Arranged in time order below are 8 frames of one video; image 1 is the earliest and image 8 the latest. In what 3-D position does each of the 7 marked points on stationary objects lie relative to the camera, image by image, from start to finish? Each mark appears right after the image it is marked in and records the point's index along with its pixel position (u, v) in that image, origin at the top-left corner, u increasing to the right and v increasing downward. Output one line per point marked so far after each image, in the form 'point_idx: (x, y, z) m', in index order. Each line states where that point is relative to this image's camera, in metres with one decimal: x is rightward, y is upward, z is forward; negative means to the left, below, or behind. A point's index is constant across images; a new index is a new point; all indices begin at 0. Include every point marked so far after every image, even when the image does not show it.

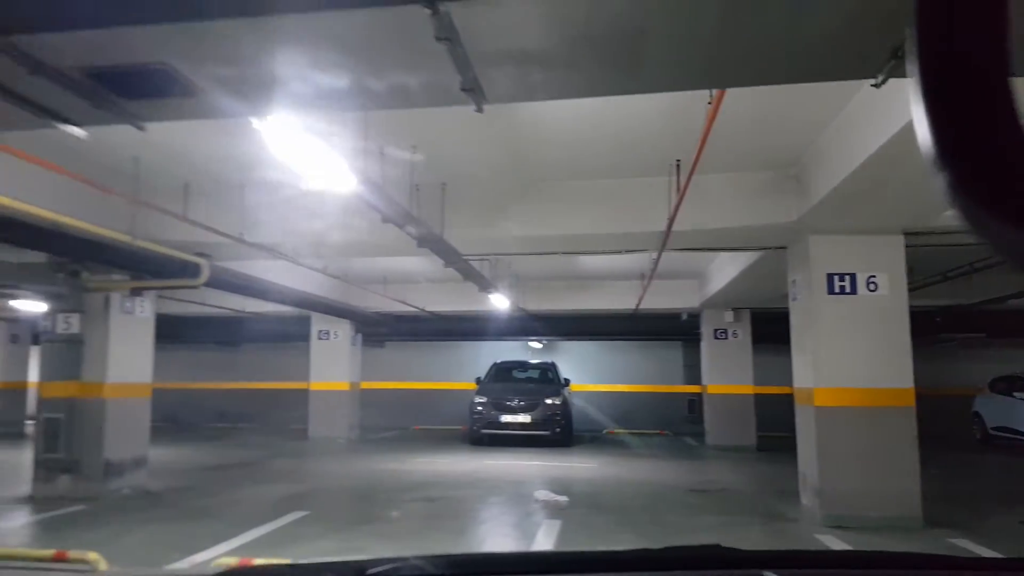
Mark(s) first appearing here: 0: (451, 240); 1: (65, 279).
0: (-0.5, +0.4, +6.2) m
1: (-5.0, +0.1, +8.0) m
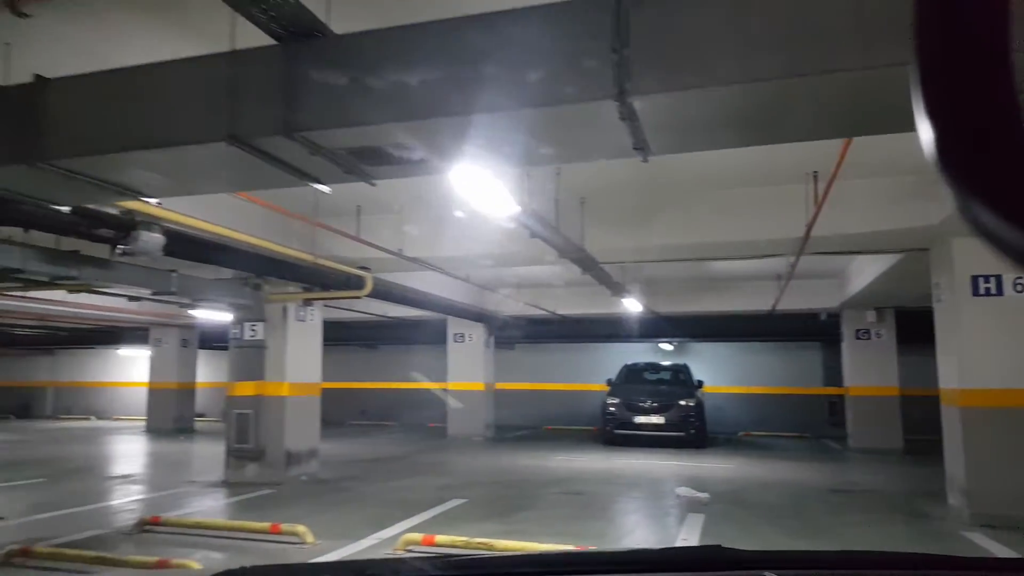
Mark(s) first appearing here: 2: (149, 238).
0: (+0.7, +0.4, +6.7) m
1: (-3.3, -0.1, +9.2) m
2: (-2.8, +0.4, +5.4) m
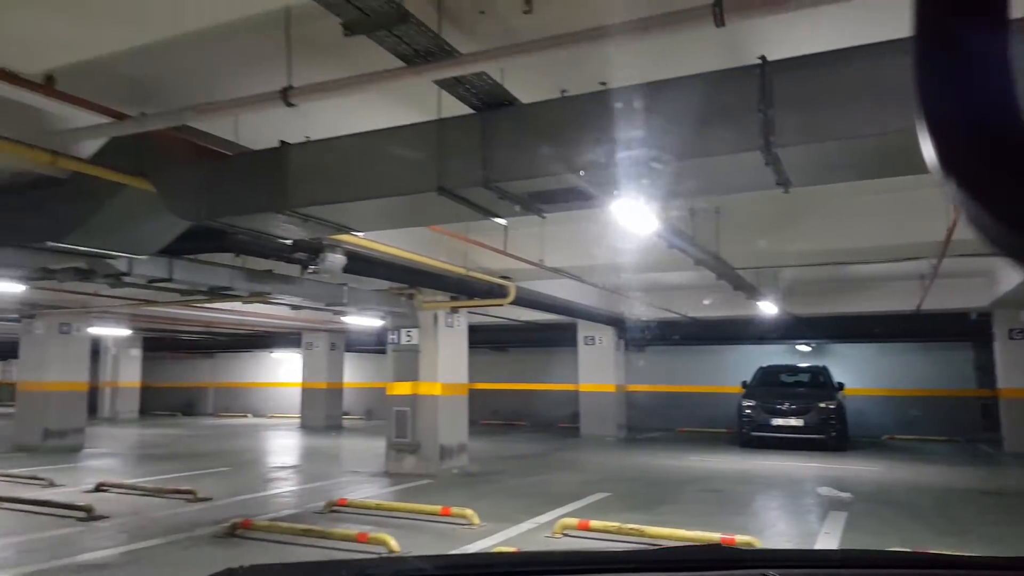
0: (+2.1, +0.3, +7.0) m
1: (-1.5, -0.2, +10.2) m
2: (-1.6, +0.3, +6.3) m
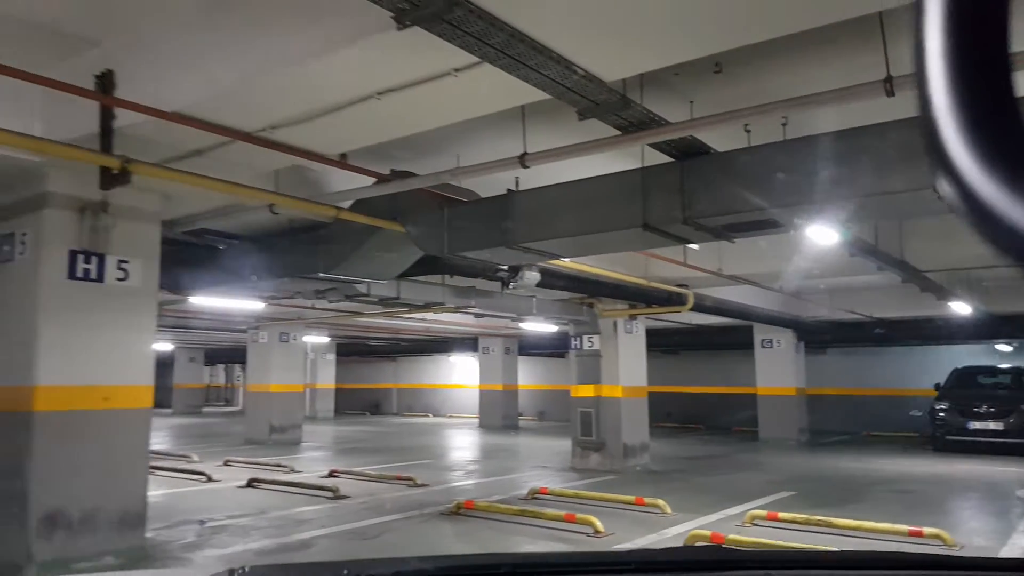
0: (+3.9, +0.3, +7.1) m
1: (+1.1, -0.3, +10.9) m
2: (+0.2, +0.1, +7.2) m
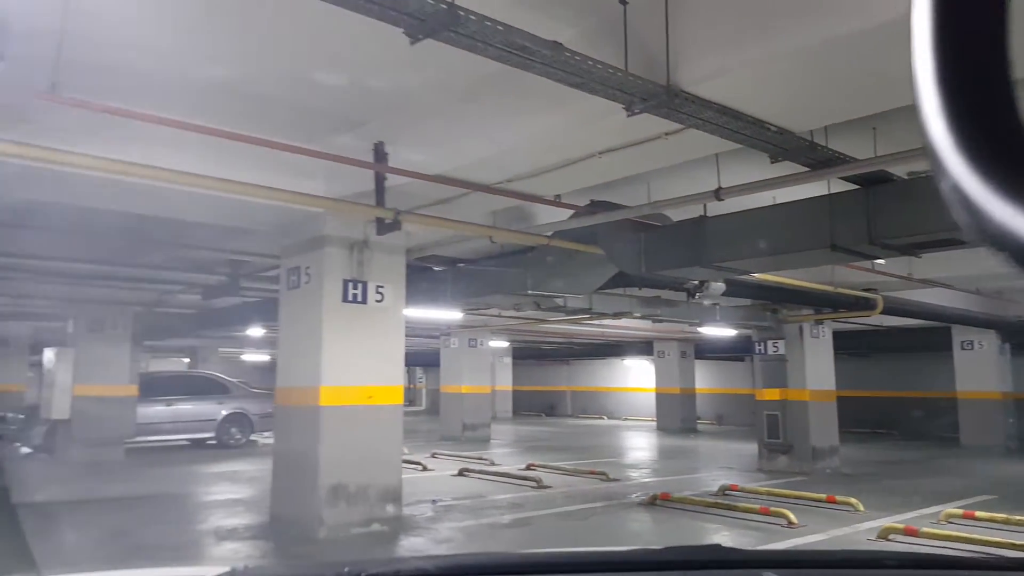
0: (+5.8, +0.3, +6.8) m
1: (+4.0, -0.4, +11.2) m
2: (+2.2, 0.0, +7.8) m
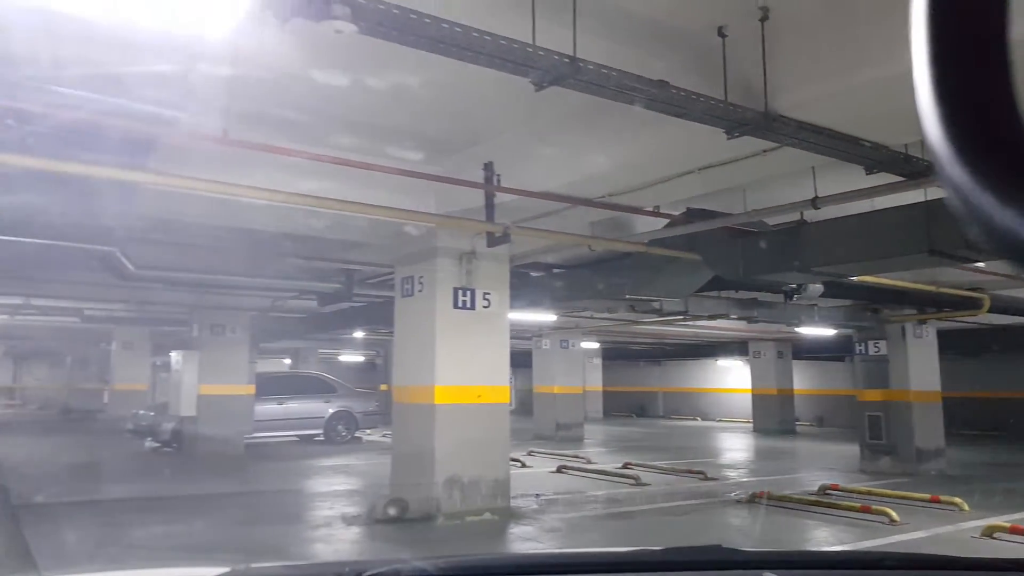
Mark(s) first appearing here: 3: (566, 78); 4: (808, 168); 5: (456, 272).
0: (+6.7, +0.3, +6.4) m
1: (+5.5, -0.4, +11.0) m
2: (+3.3, 0.0, +7.9) m
3: (+0.2, +0.9, +3.2) m
4: (+2.0, +0.8, +4.9) m
5: (-0.6, +0.2, +7.5) m
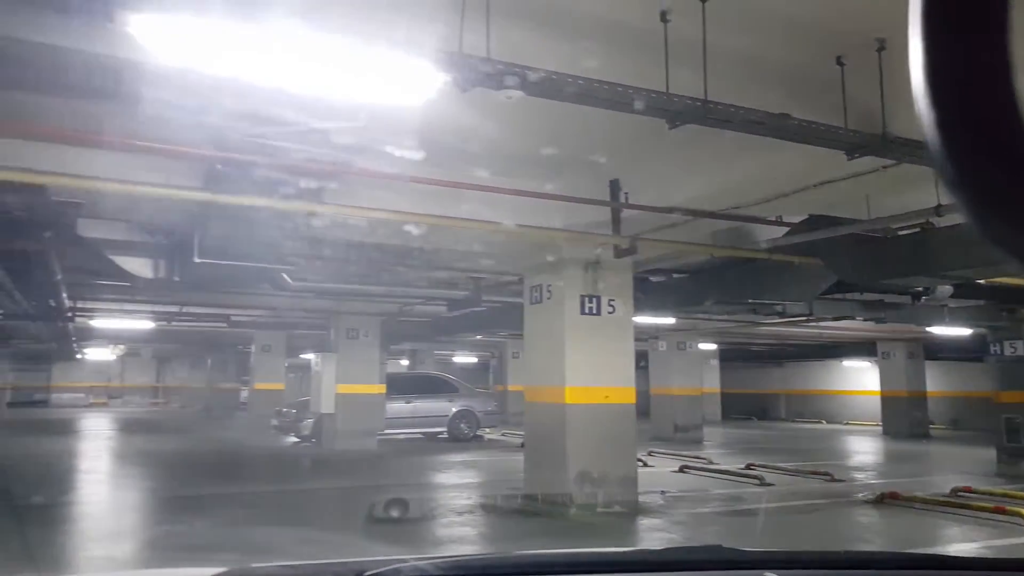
0: (+7.9, +0.3, +5.9) m
1: (+7.4, -0.4, +10.6) m
2: (+4.7, 0.0, +7.8) m
3: (+0.9, +0.9, +3.7) m
4: (+3.0, +0.8, +5.1) m
5: (+0.8, +0.1, +8.1) m
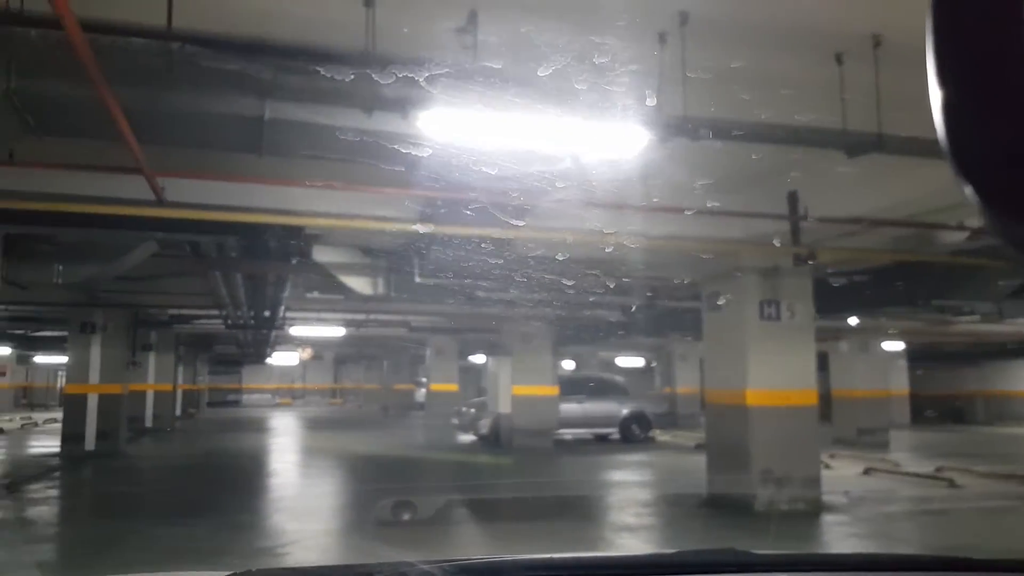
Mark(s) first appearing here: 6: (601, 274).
0: (+9.3, +0.5, +4.8) m
1: (+9.9, -0.3, +9.5) m
2: (+6.7, 0.0, +7.4) m
3: (+2.1, +0.8, +4.1) m
4: (+4.4, +0.8, +5.1) m
5: (+2.9, 0.0, +8.5) m
6: (+1.2, +0.2, +9.9) m
